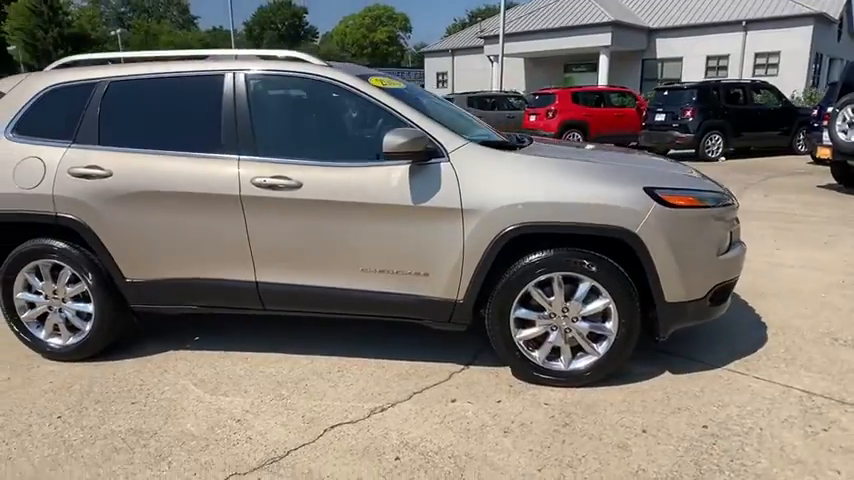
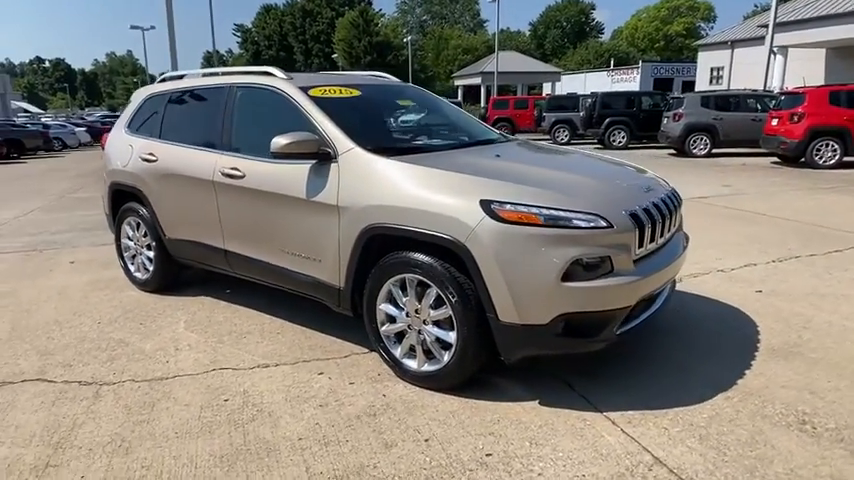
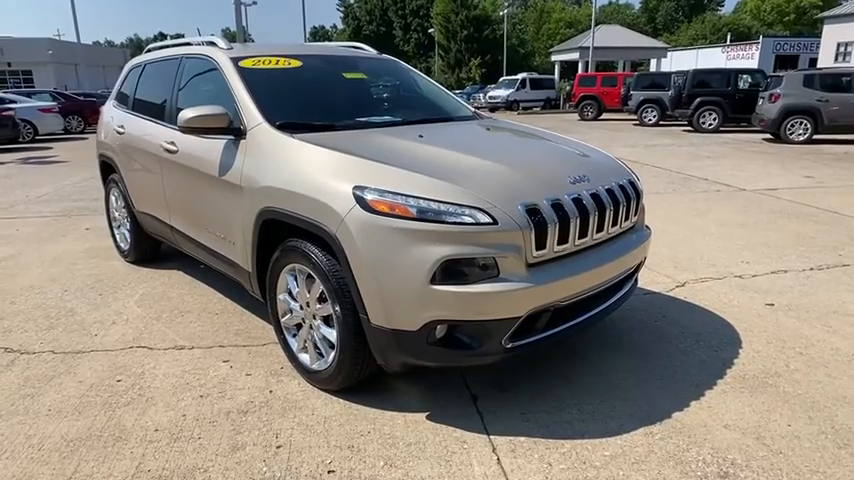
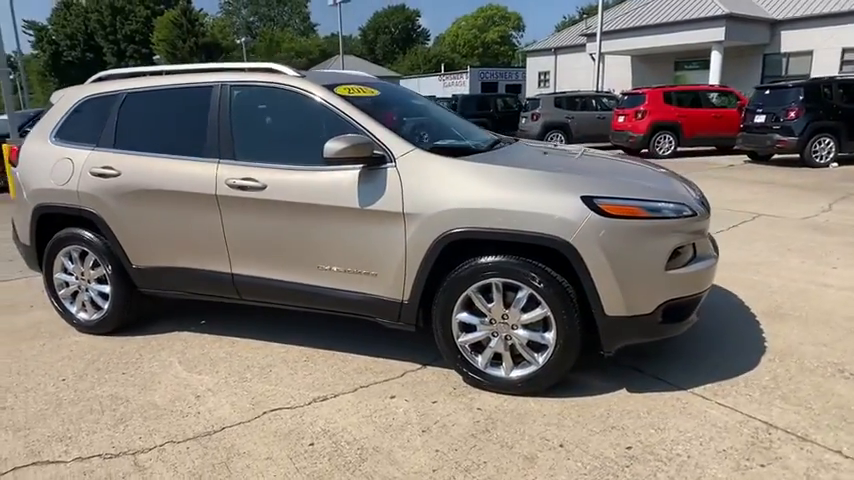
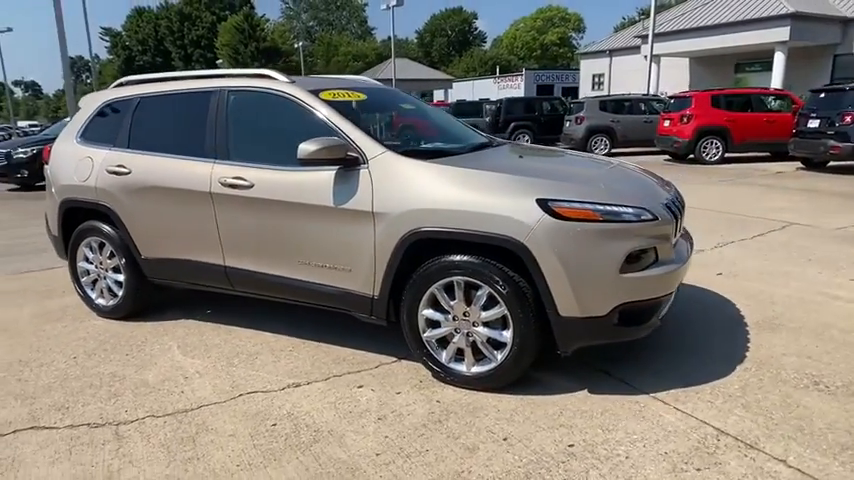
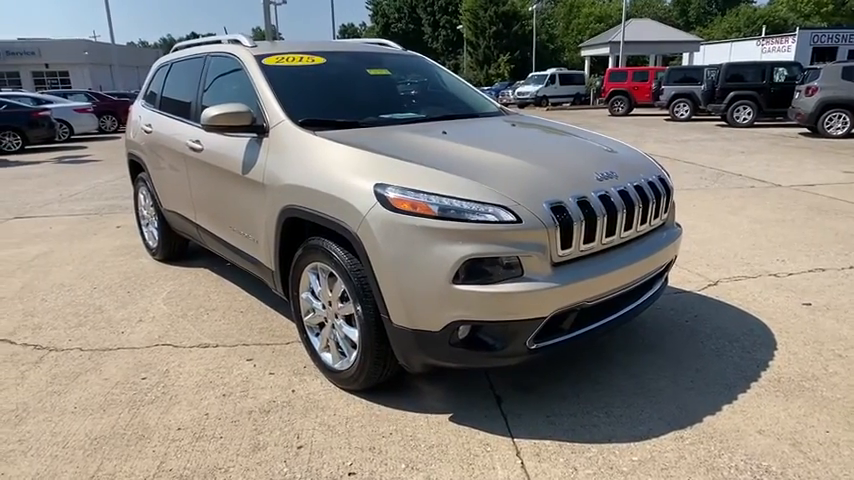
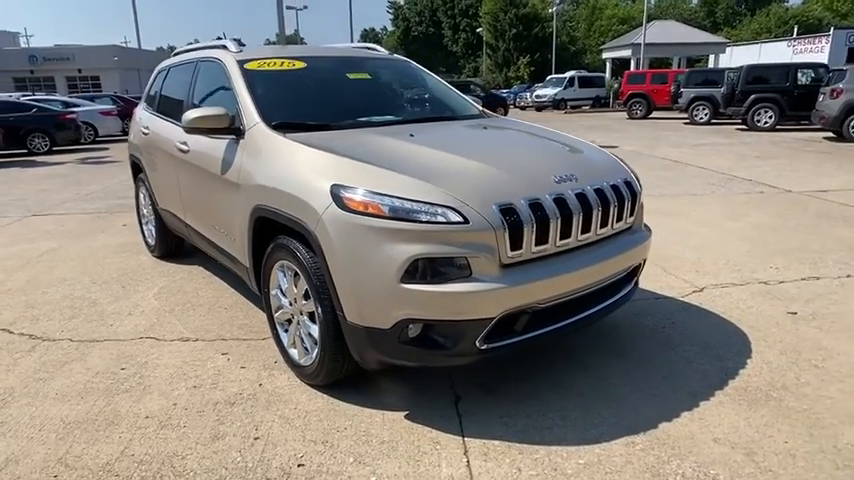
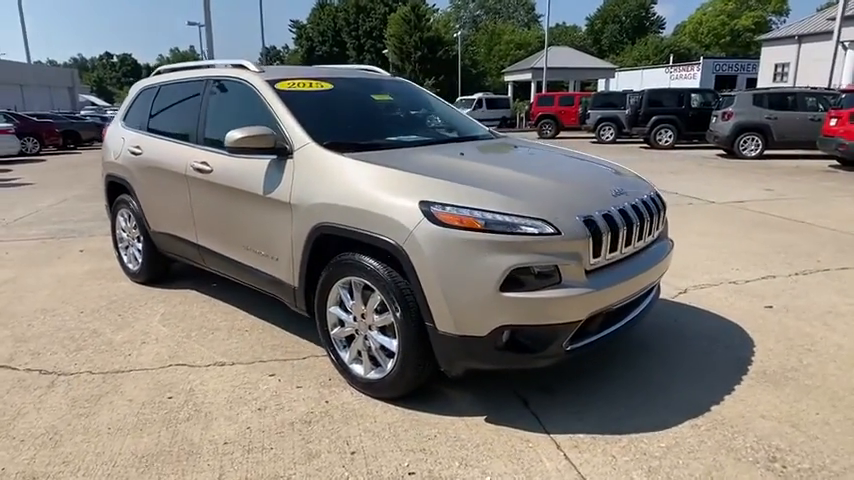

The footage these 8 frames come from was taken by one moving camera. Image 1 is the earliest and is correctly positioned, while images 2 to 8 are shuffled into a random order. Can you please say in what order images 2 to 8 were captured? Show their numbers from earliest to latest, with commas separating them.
4, 5, 2, 8, 3, 6, 7
